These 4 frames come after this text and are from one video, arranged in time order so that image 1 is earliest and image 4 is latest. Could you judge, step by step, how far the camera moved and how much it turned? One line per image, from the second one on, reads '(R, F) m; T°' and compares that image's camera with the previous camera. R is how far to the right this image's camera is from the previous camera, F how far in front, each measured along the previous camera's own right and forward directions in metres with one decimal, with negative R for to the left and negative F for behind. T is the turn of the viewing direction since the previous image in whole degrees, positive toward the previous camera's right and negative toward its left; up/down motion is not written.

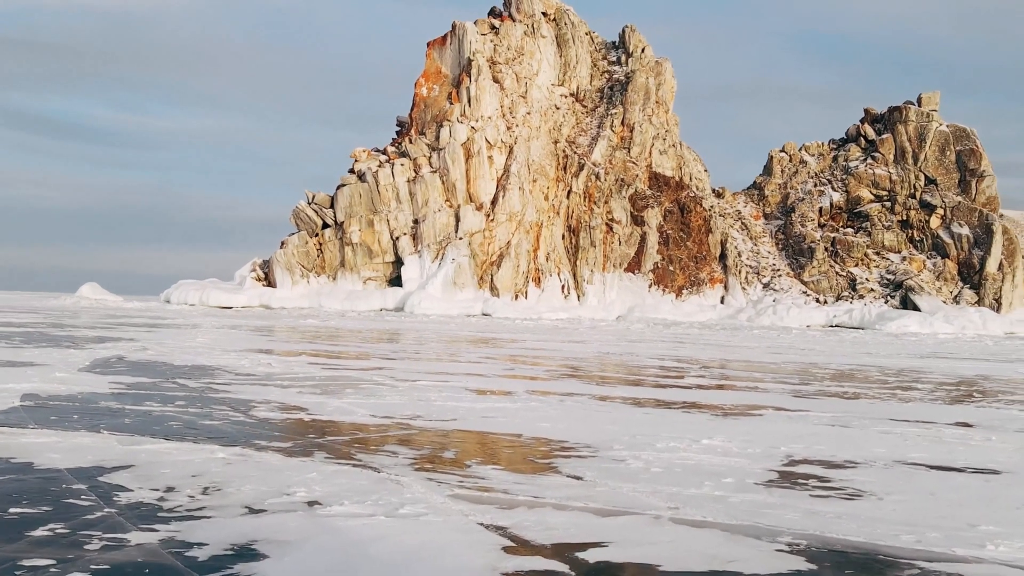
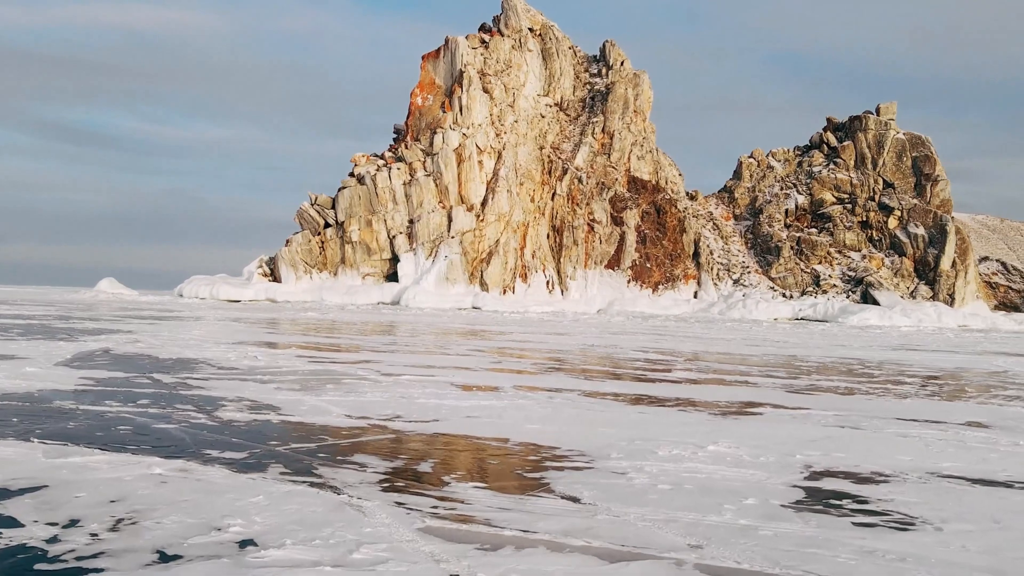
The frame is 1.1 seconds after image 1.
(0.0, +0.7) m; +1°
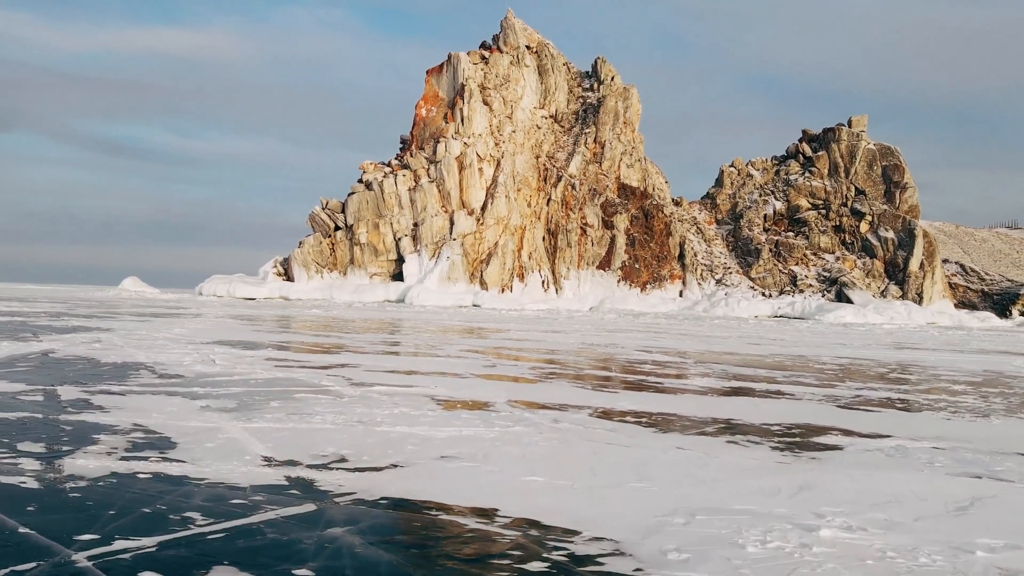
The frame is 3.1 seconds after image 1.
(0.0, +2.2) m; 0°
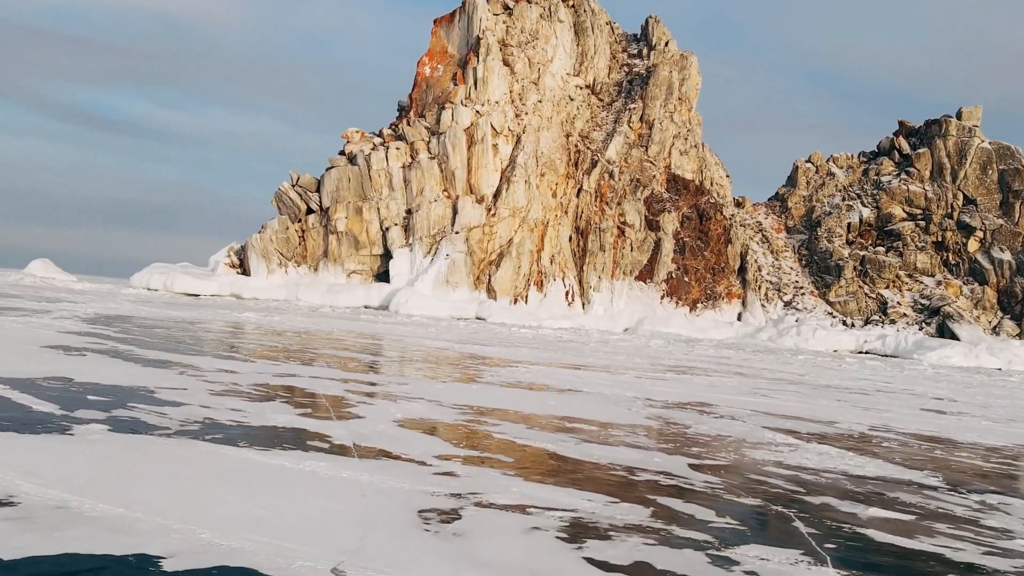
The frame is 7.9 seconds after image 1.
(+0.1, +11.9) m; -1°
